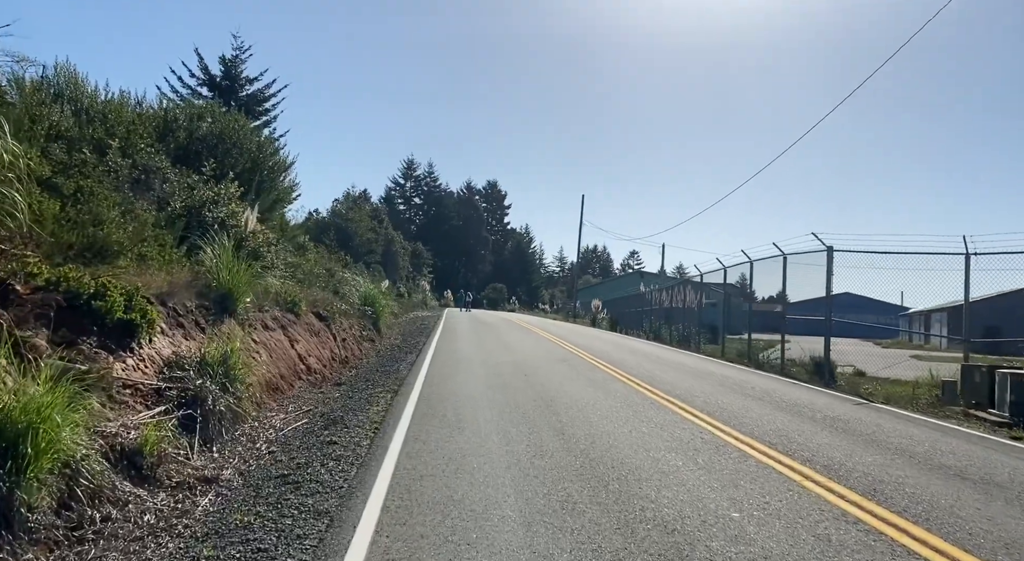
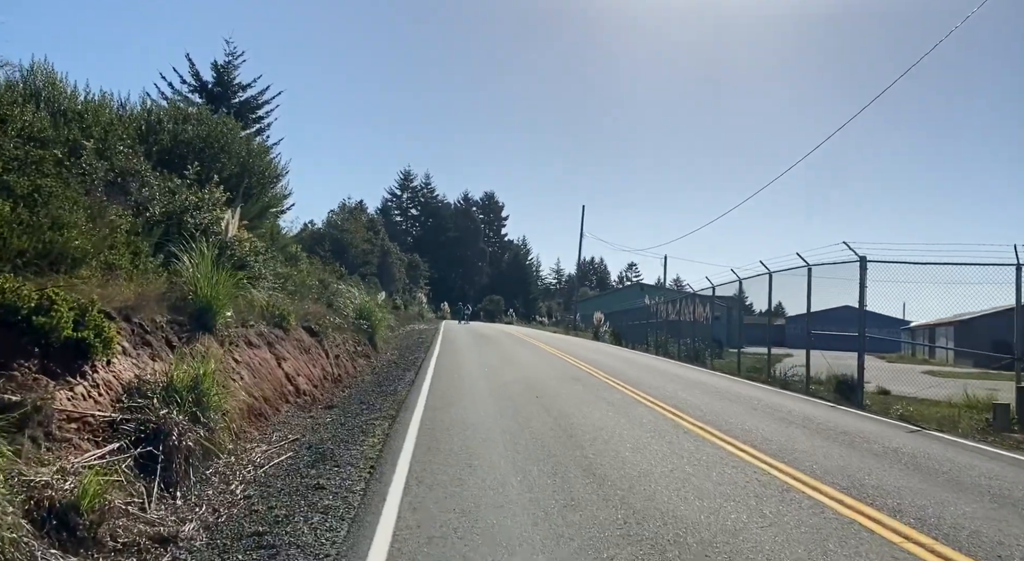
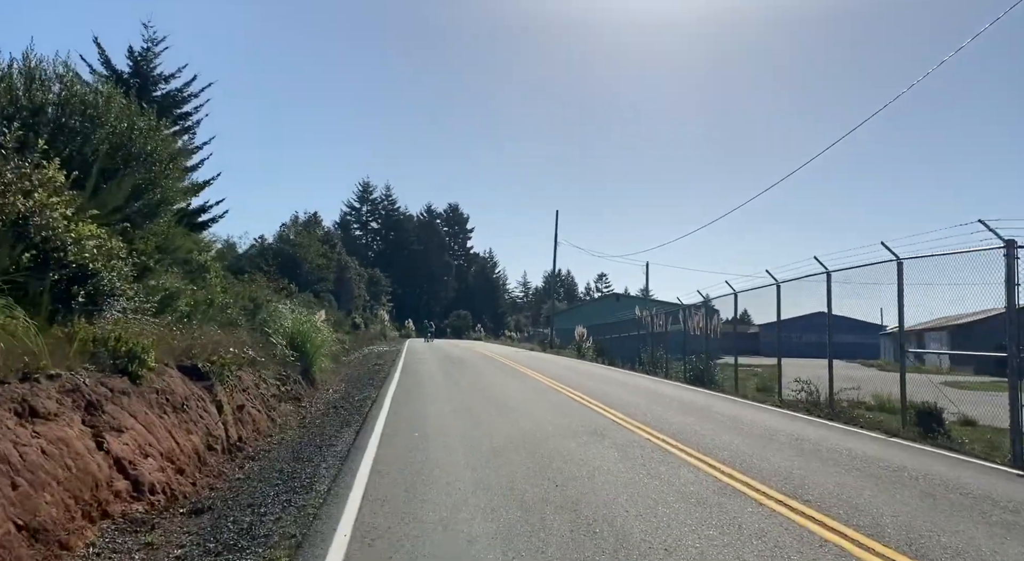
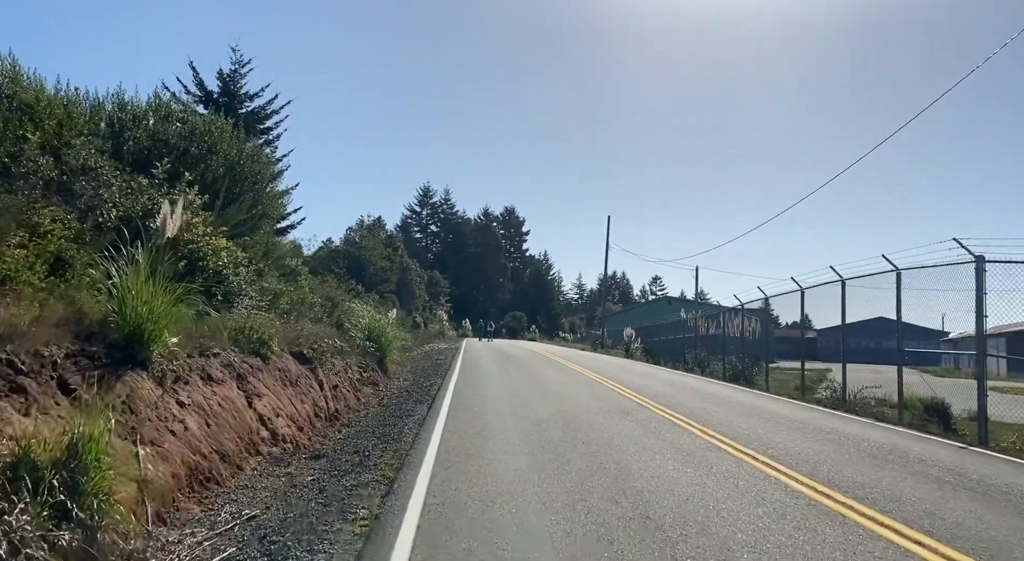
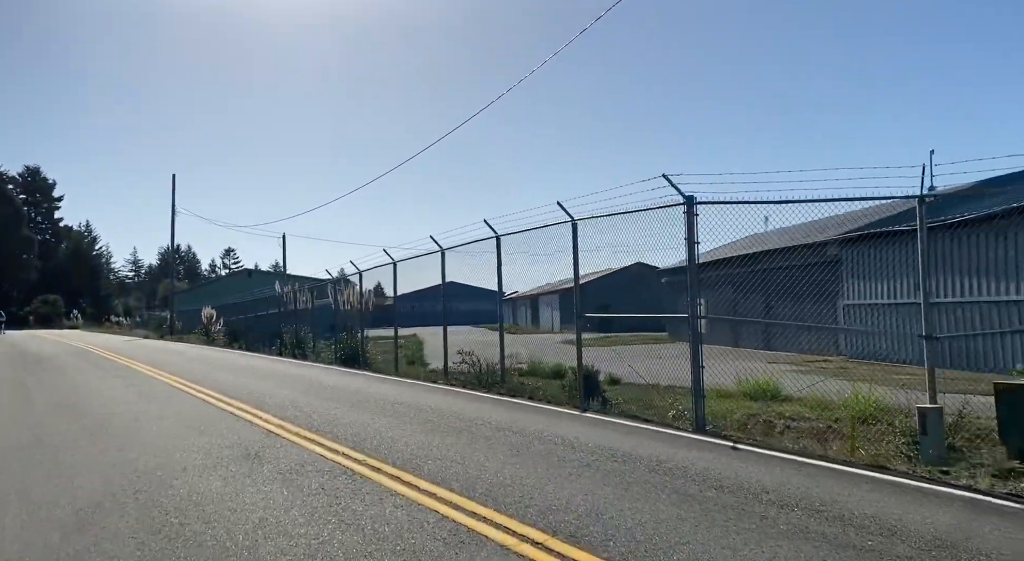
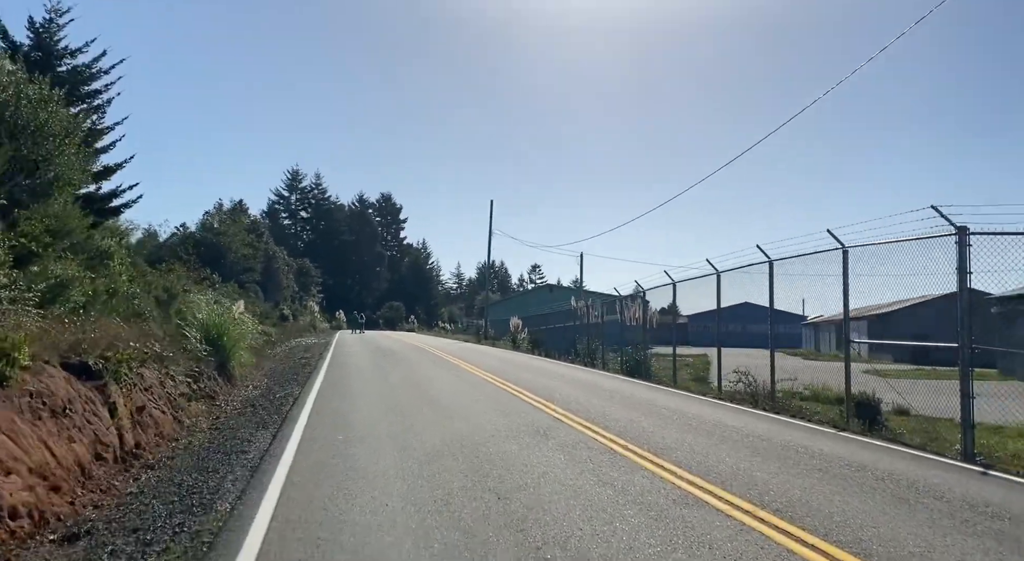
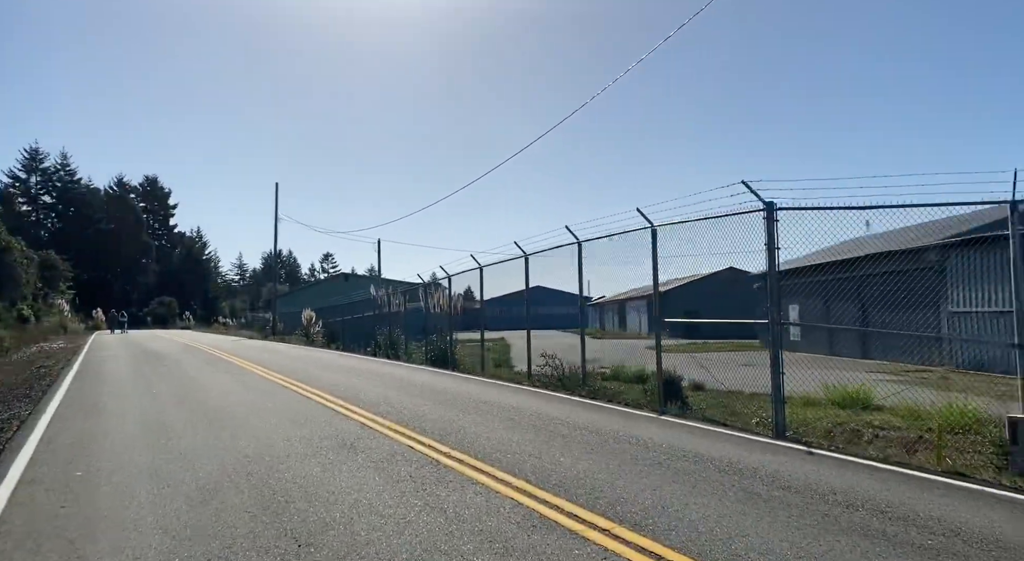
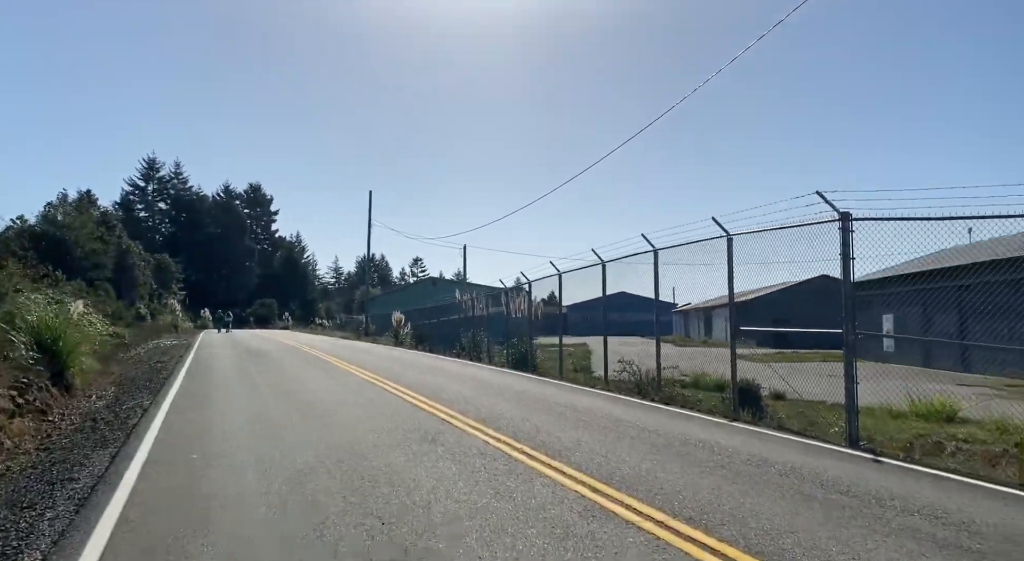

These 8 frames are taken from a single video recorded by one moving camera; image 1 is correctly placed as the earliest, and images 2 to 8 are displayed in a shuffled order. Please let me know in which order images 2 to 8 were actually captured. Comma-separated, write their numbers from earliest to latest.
2, 4, 3, 6, 8, 7, 5
